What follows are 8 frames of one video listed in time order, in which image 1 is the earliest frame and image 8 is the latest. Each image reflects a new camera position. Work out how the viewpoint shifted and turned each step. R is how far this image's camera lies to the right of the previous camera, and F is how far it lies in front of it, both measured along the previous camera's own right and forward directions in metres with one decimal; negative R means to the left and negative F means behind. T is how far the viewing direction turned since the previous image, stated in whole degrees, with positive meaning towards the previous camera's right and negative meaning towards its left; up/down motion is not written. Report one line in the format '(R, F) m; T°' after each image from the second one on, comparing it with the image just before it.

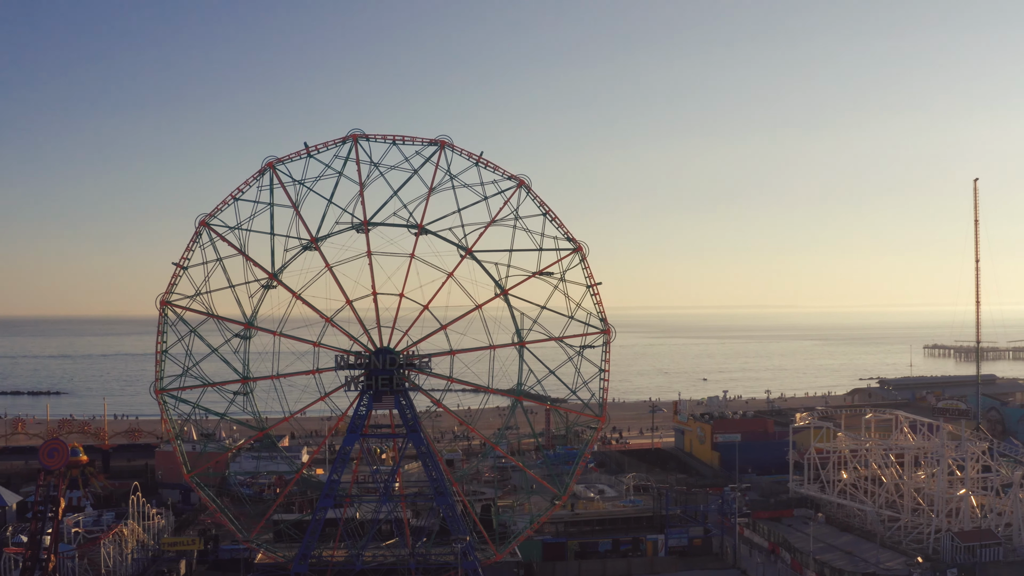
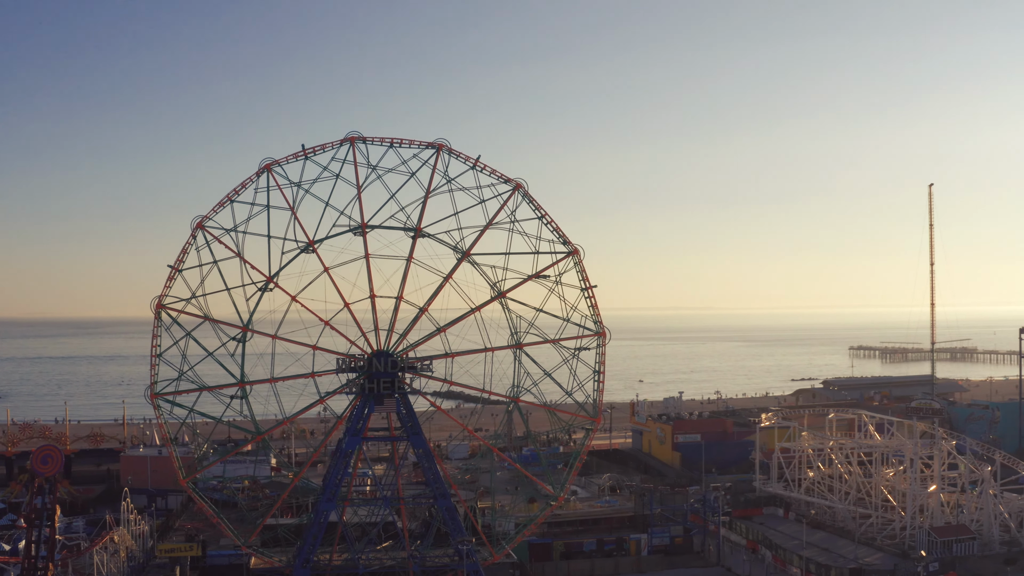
(-1.1, -0.1) m; +3°
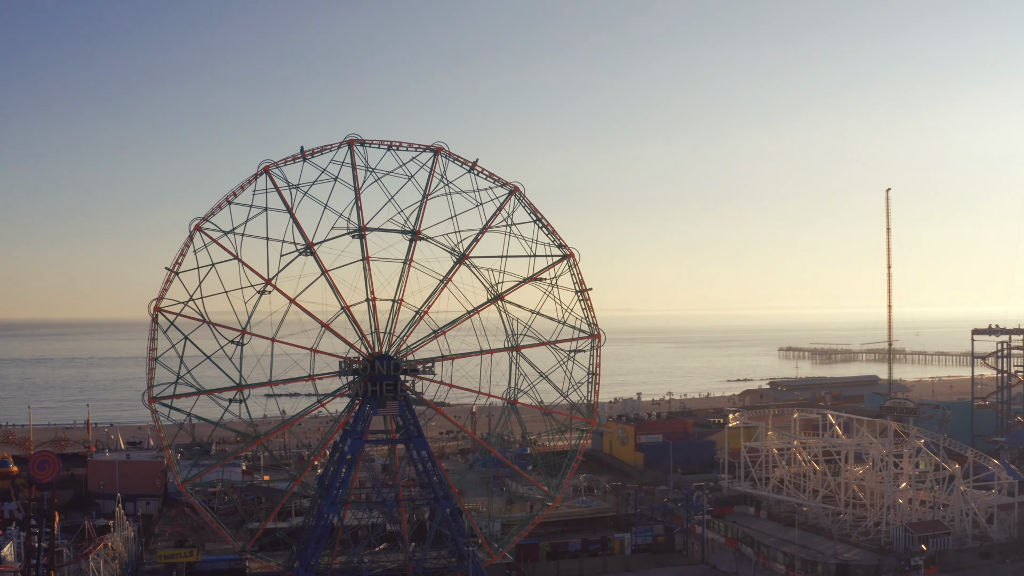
(-1.1, -0.1) m; +3°
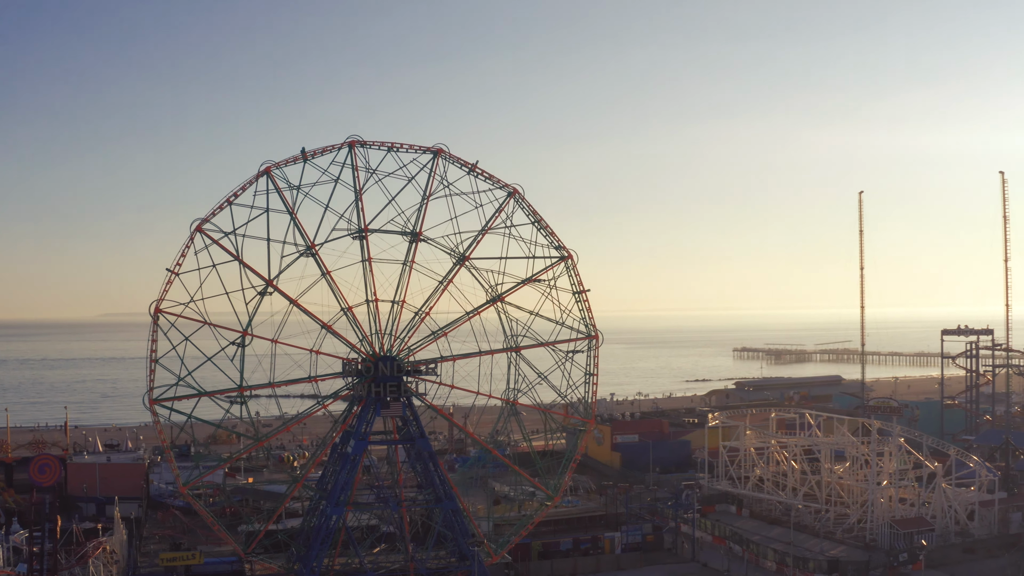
(-0.7, -0.1) m; +2°
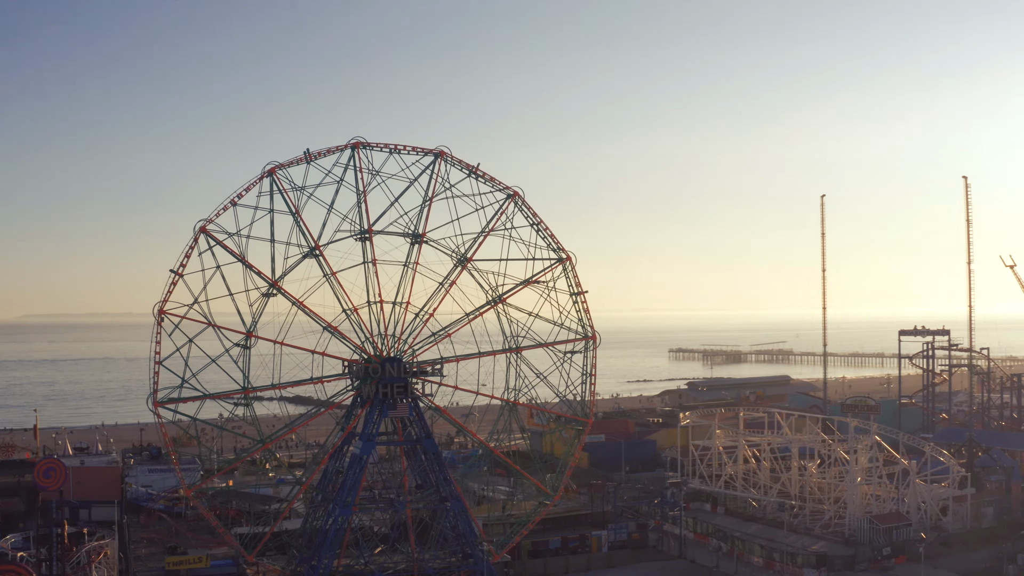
(-1.1, -0.2) m; +3°
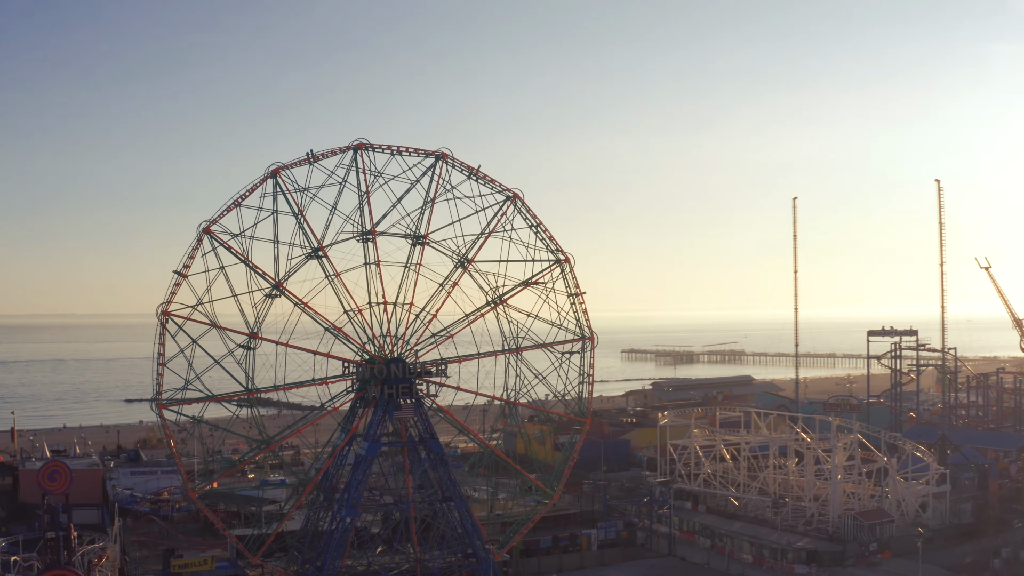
(-0.8, -0.2) m; +2°
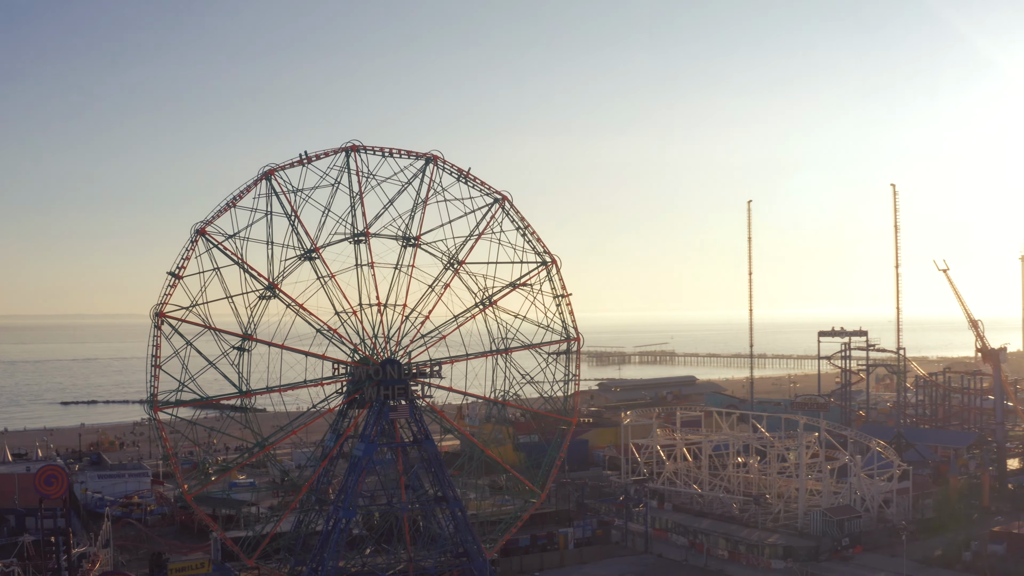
(-1.1, -0.2) m; +3°
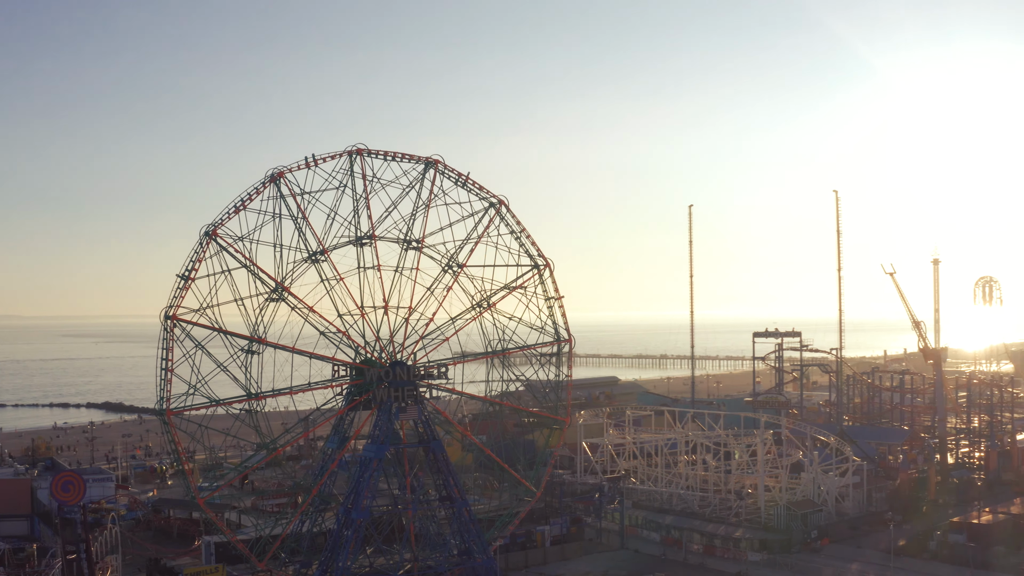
(-1.9, -0.4) m; +5°
